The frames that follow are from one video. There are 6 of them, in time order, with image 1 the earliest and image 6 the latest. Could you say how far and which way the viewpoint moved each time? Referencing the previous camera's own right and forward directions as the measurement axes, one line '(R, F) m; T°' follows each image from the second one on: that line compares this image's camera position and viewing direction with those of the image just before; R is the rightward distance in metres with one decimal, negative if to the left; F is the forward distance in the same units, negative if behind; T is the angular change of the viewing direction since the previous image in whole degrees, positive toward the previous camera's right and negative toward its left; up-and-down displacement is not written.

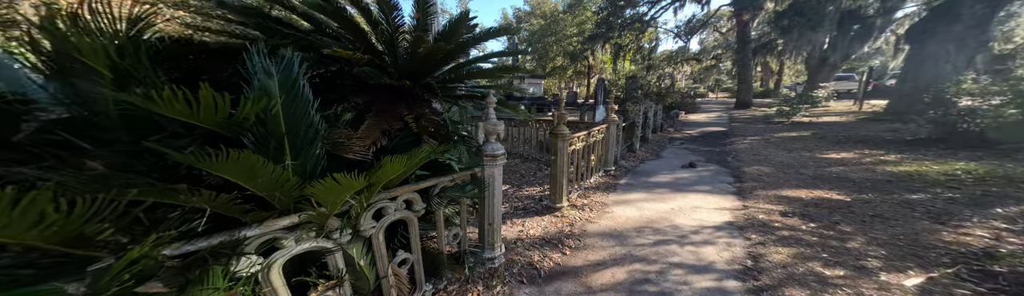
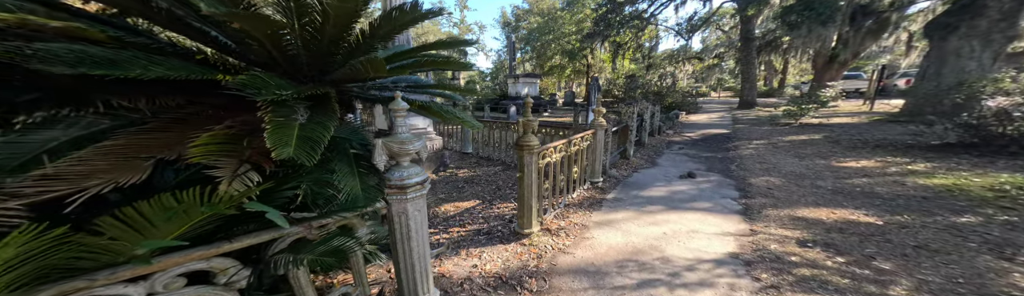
(+0.5, +0.6) m; 0°
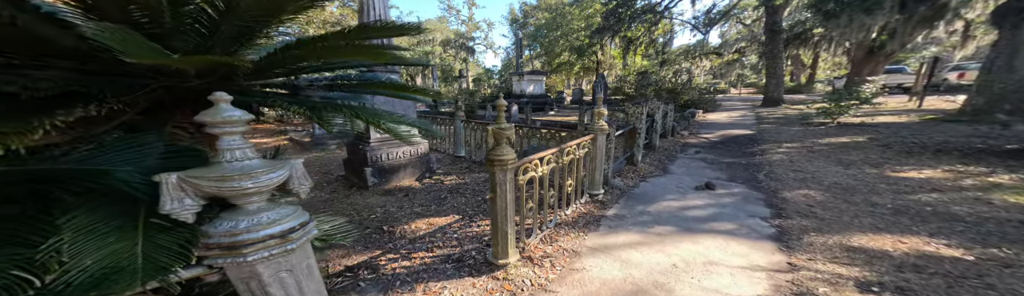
(+0.4, +0.6) m; -3°
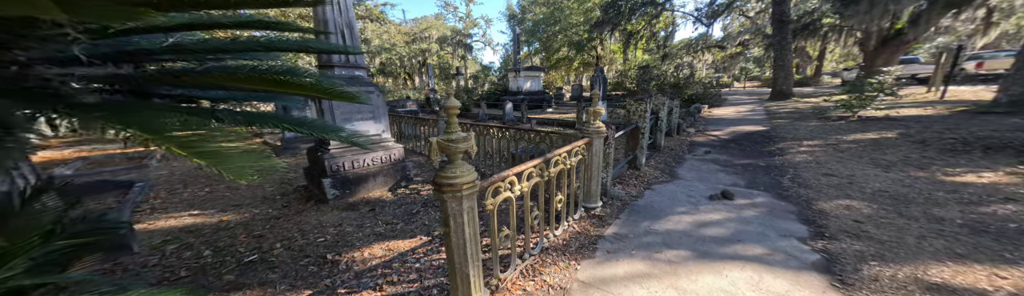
(+0.3, +0.6) m; 0°
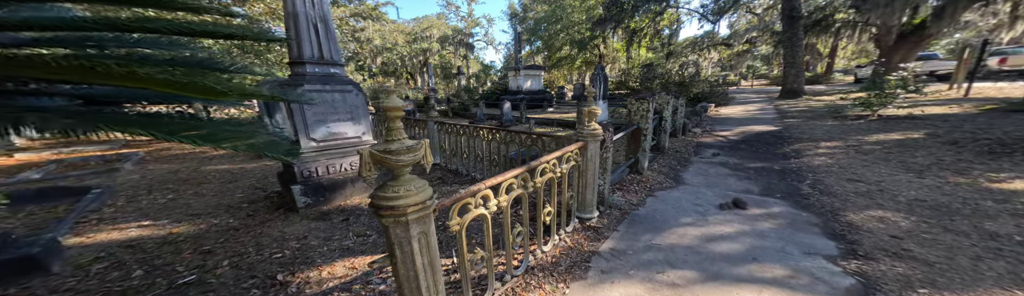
(+0.2, +0.3) m; -1°
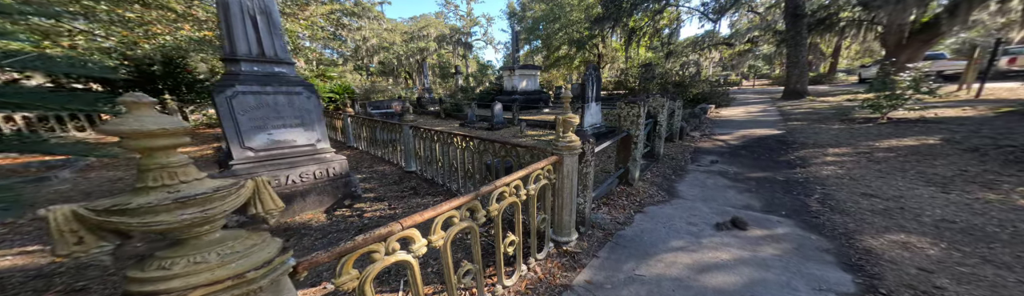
(+0.3, +0.4) m; 0°
